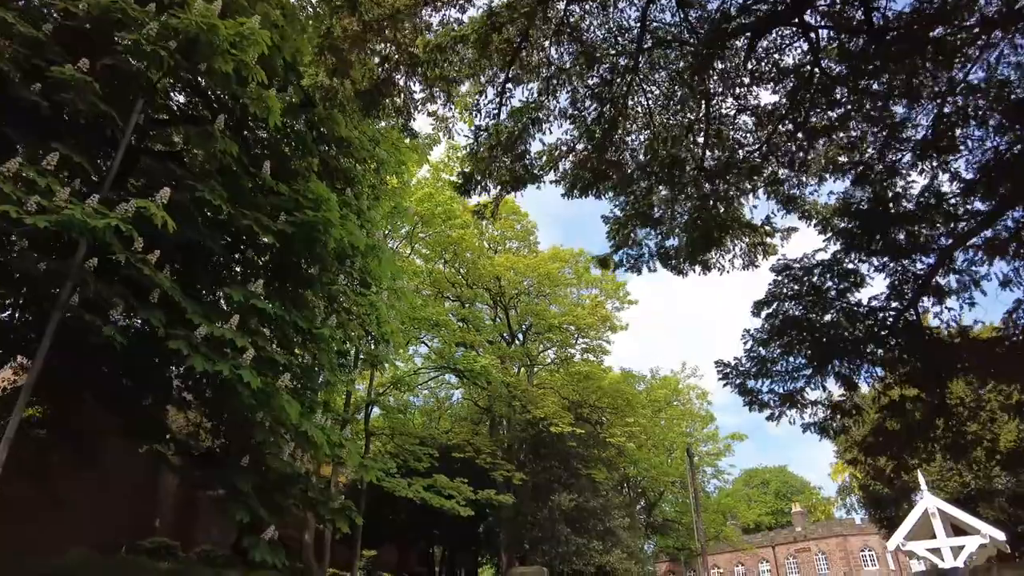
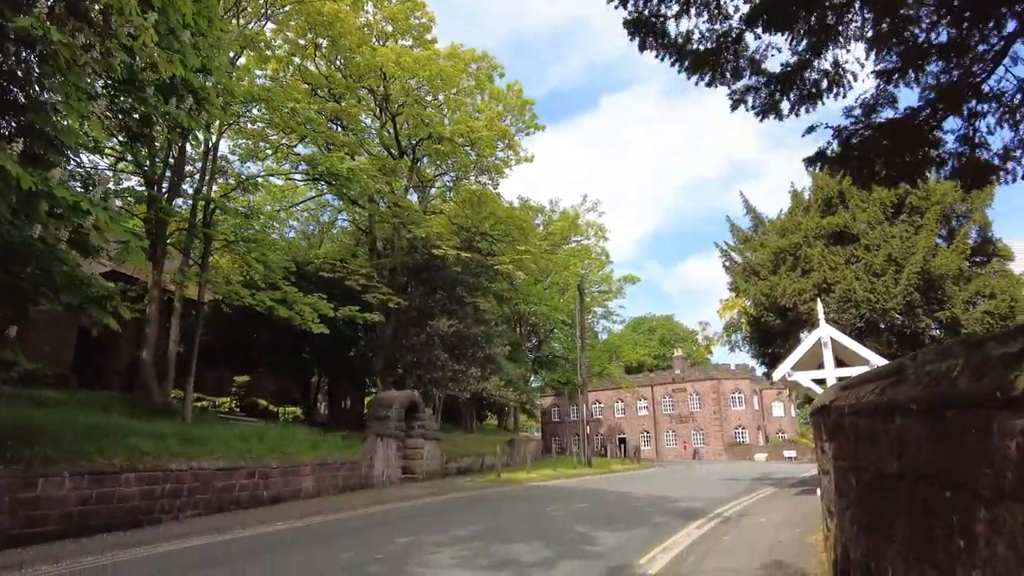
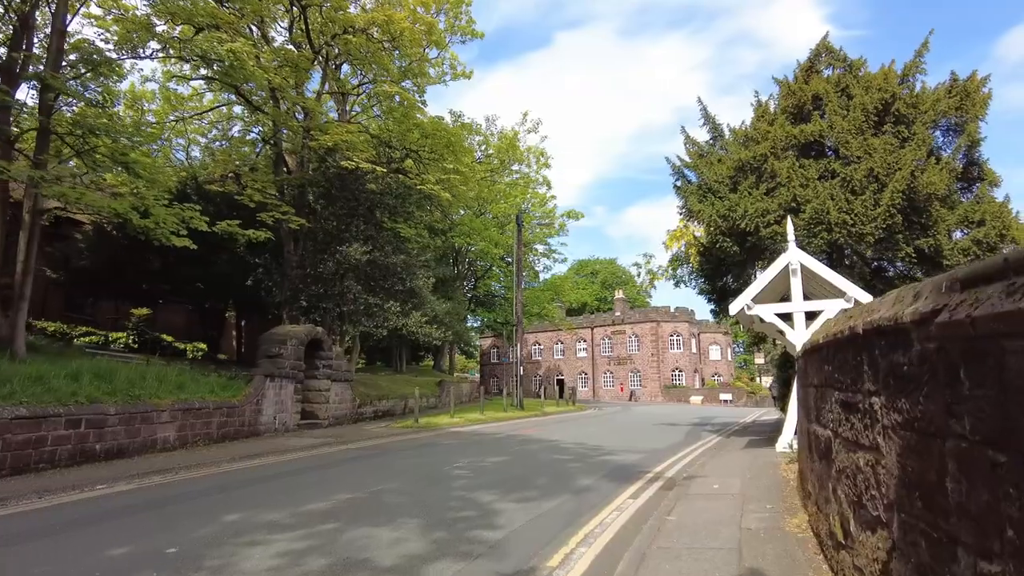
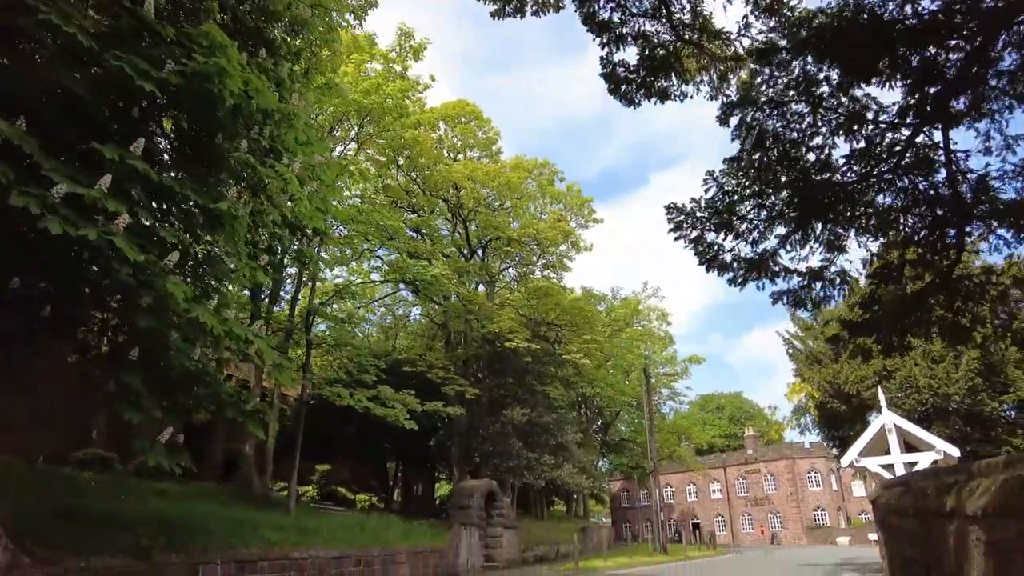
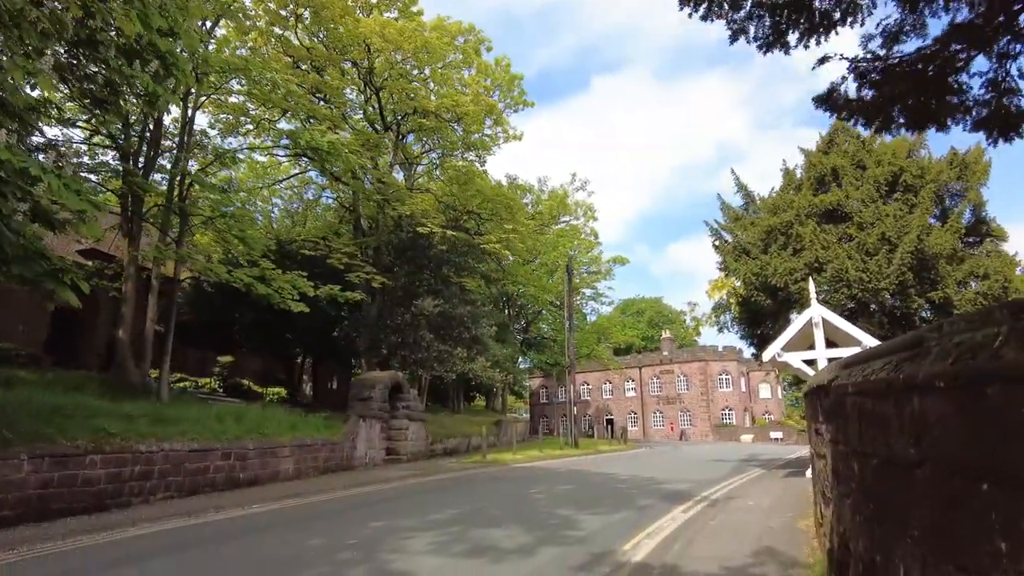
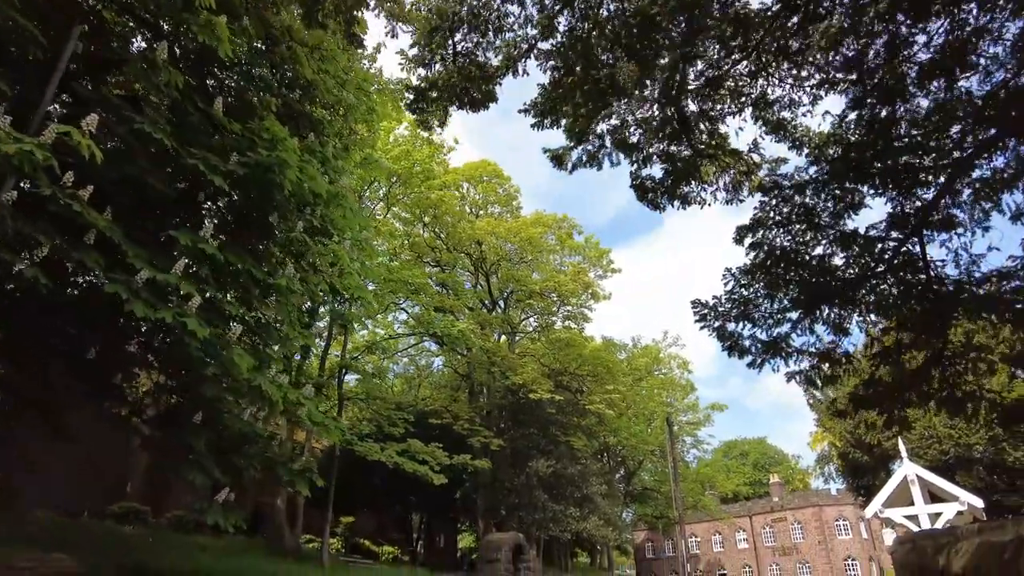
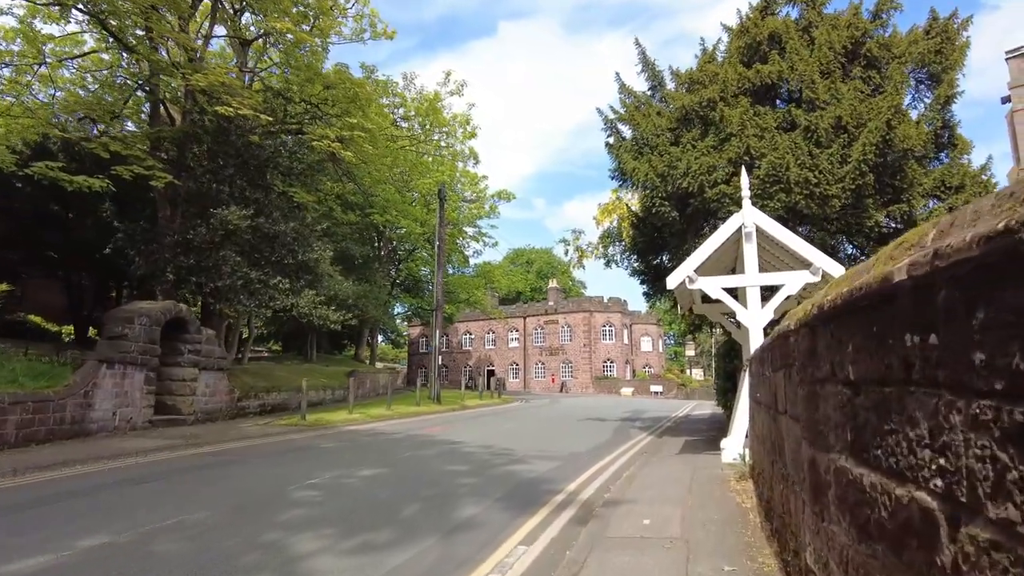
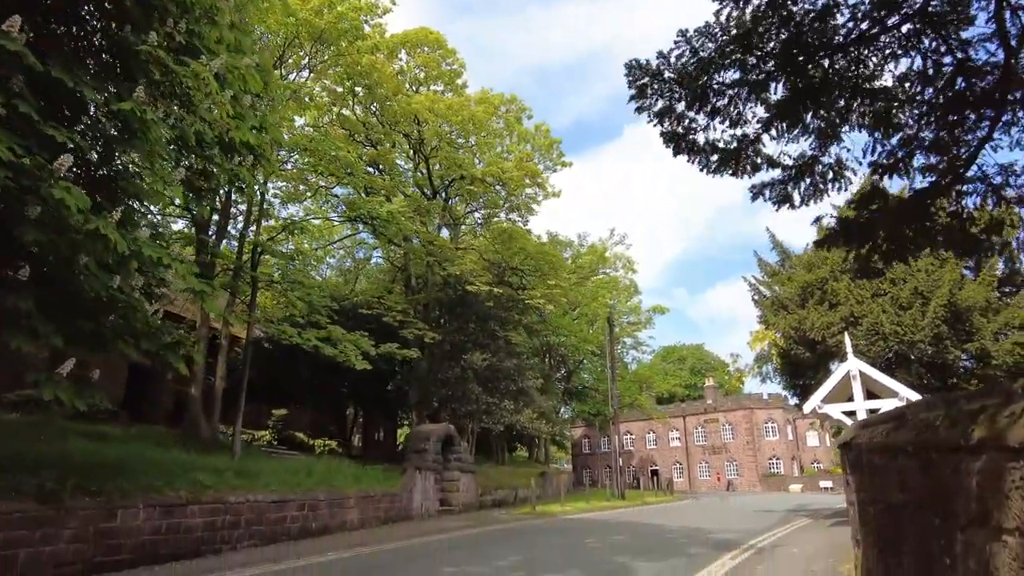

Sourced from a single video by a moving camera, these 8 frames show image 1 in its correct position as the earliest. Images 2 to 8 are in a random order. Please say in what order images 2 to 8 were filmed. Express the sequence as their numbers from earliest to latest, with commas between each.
6, 4, 8, 2, 5, 3, 7
